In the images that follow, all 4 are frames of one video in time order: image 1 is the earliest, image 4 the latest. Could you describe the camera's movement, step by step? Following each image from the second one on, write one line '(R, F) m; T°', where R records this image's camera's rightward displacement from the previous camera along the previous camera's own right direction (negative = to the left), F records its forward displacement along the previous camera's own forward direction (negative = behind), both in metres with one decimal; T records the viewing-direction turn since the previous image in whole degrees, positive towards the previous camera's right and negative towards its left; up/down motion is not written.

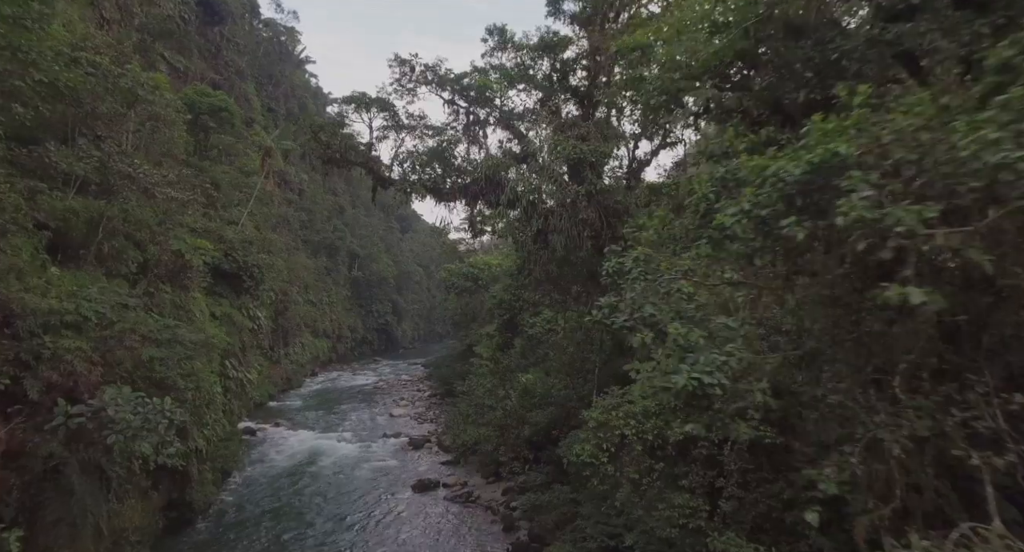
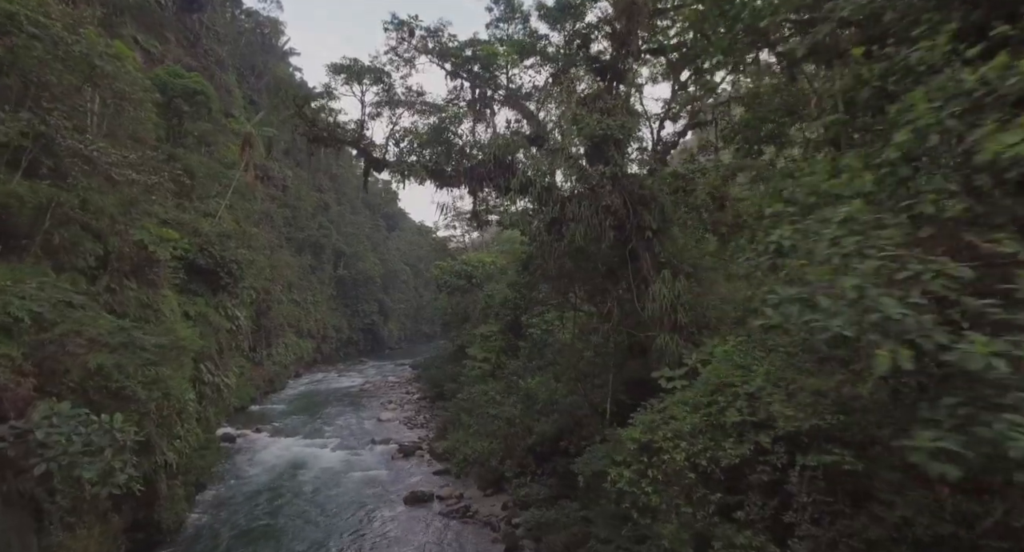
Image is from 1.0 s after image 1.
(-0.3, +0.8) m; +1°
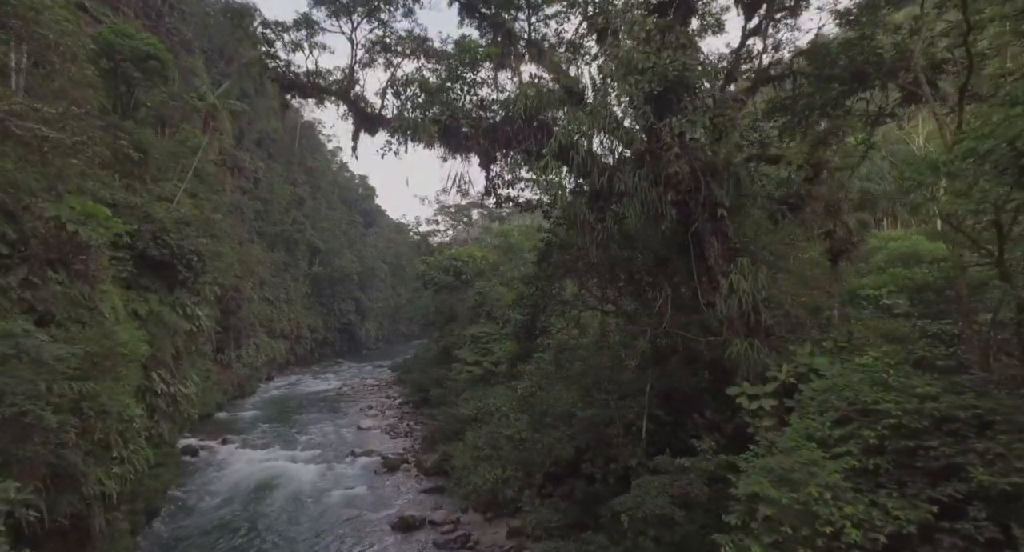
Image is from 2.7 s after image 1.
(-0.5, +1.3) m; +3°
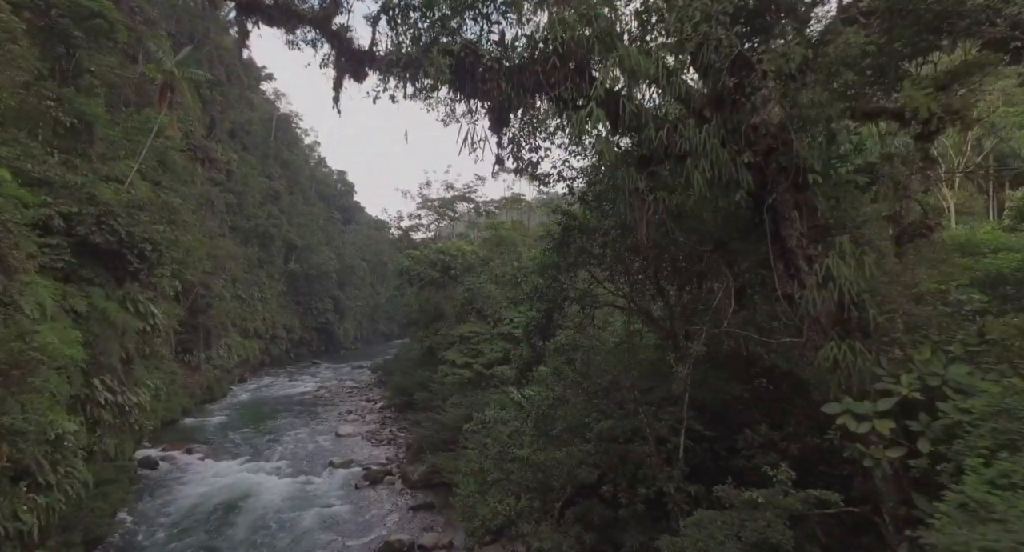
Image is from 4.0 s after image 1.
(-0.3, +1.1) m; +2°
